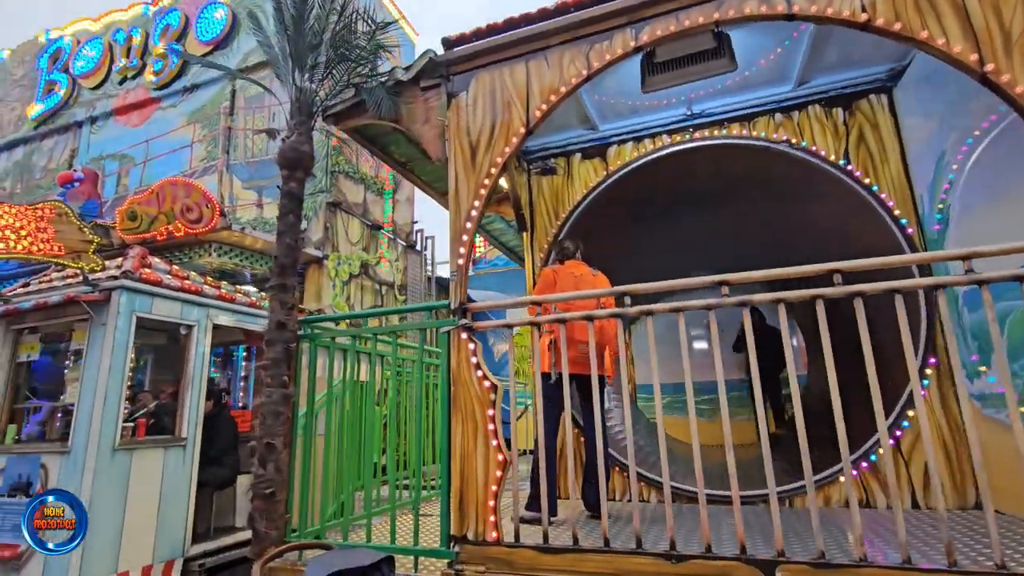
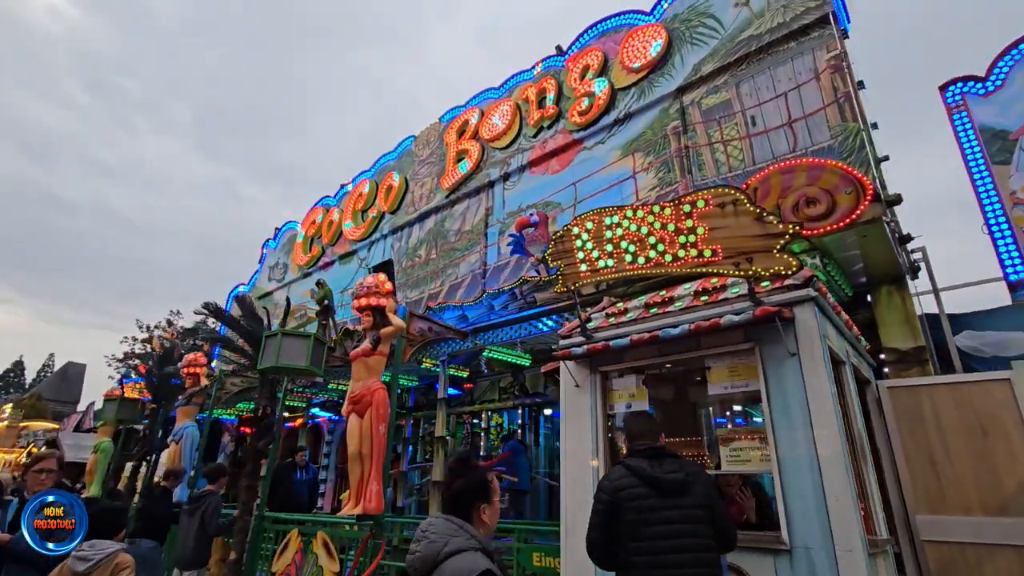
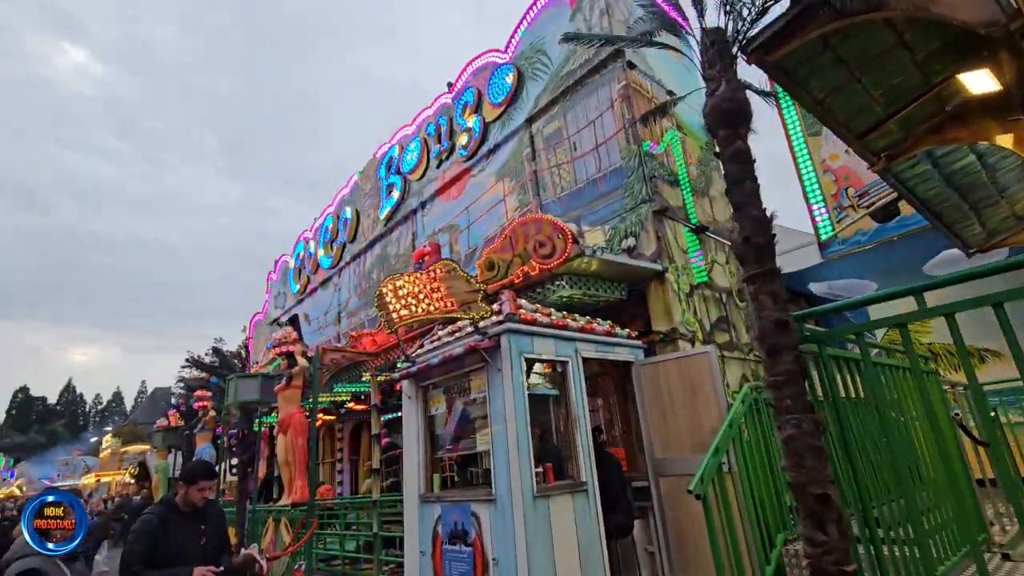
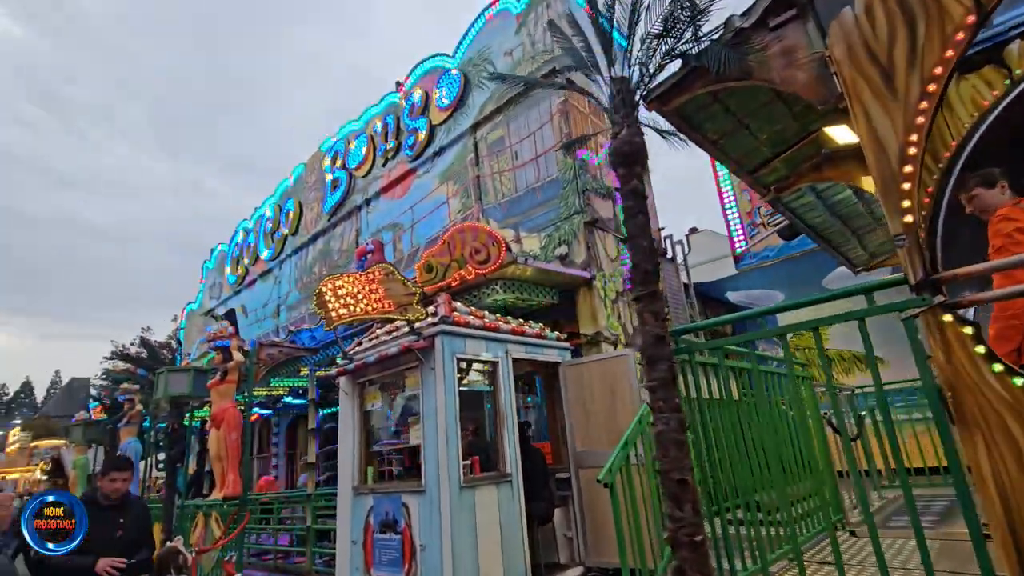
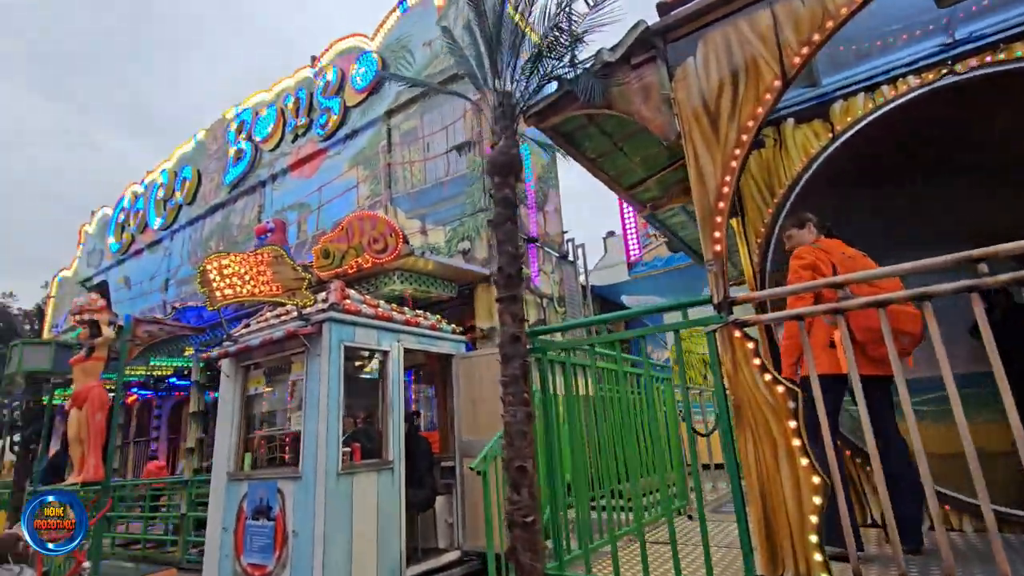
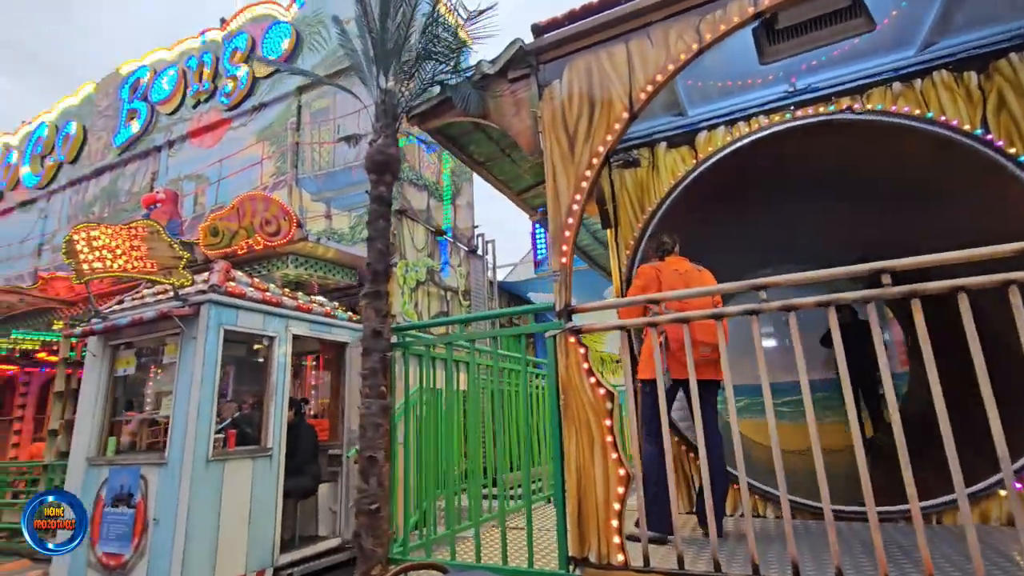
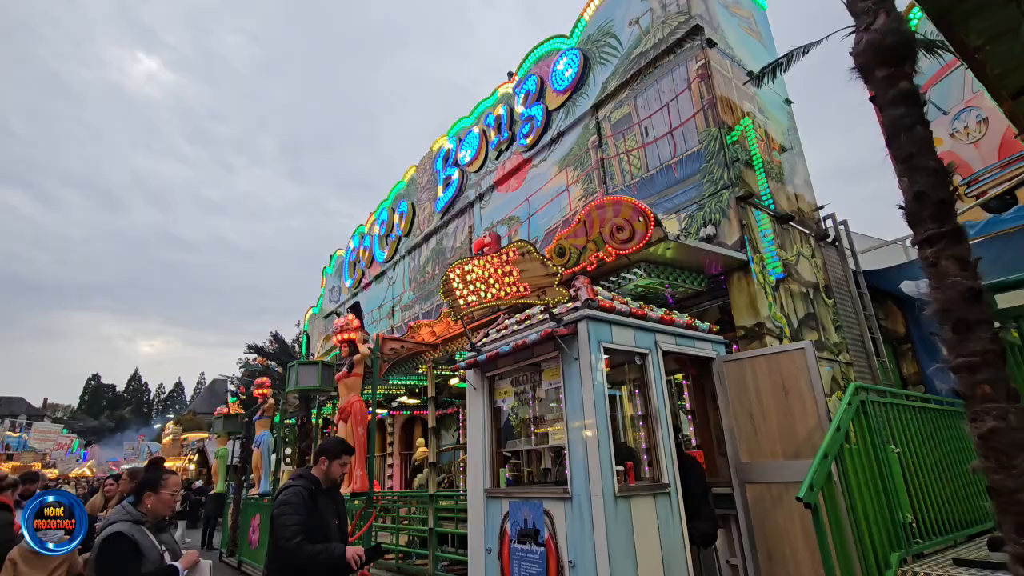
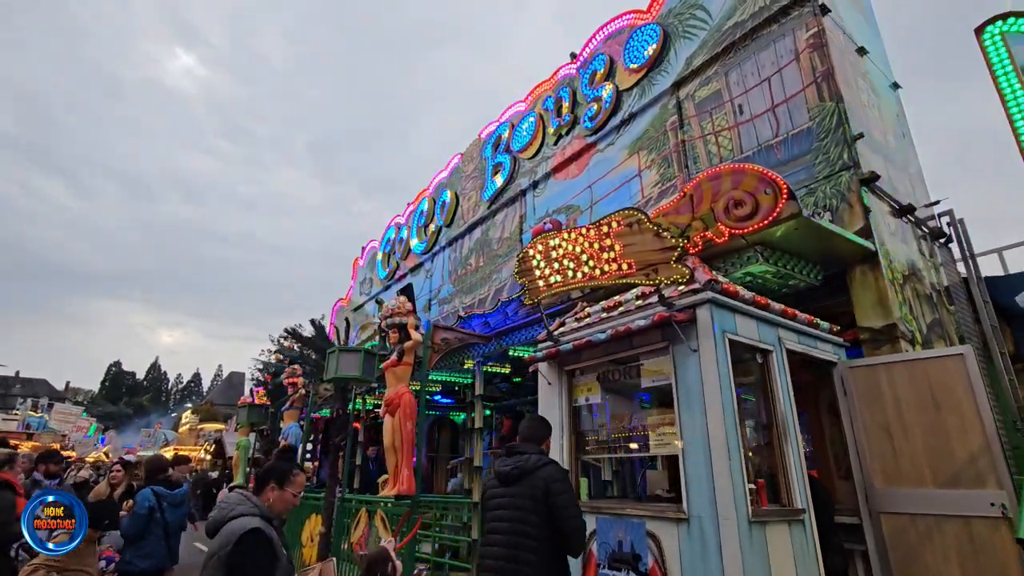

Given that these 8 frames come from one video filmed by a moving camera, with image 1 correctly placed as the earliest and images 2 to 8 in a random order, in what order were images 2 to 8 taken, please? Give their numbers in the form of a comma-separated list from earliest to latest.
6, 5, 4, 3, 7, 8, 2
